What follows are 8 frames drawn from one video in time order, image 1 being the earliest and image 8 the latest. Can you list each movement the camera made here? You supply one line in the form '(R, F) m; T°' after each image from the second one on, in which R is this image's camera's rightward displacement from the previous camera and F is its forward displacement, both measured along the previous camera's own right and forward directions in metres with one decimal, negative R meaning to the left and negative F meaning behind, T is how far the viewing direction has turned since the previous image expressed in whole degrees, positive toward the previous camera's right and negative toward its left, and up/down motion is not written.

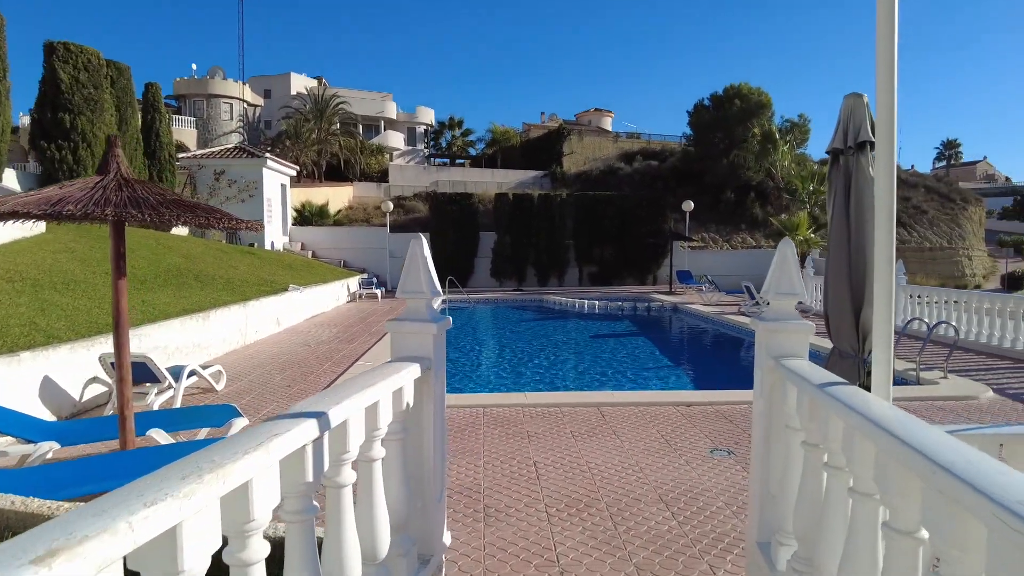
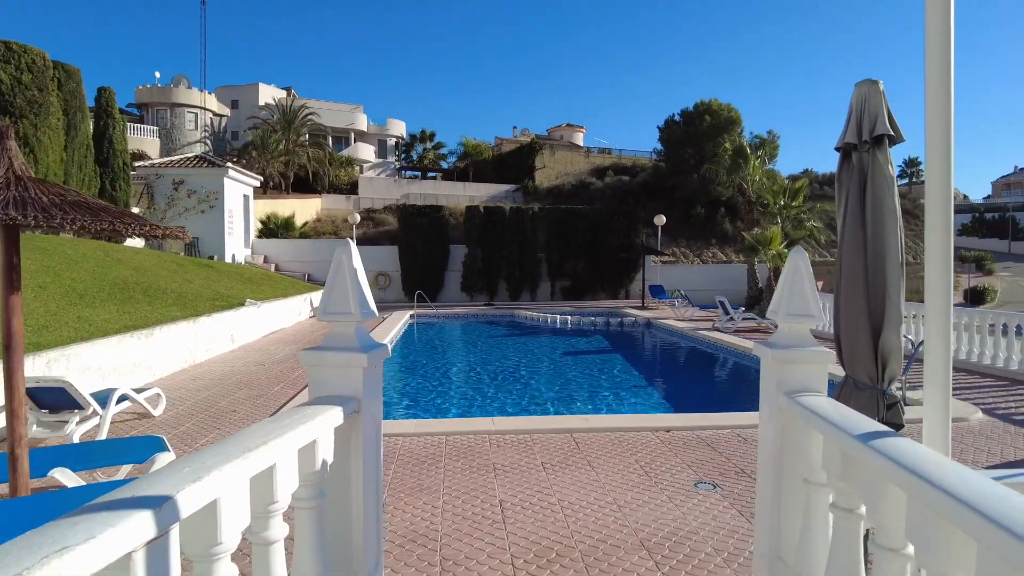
(+0.1, +0.5) m; +3°
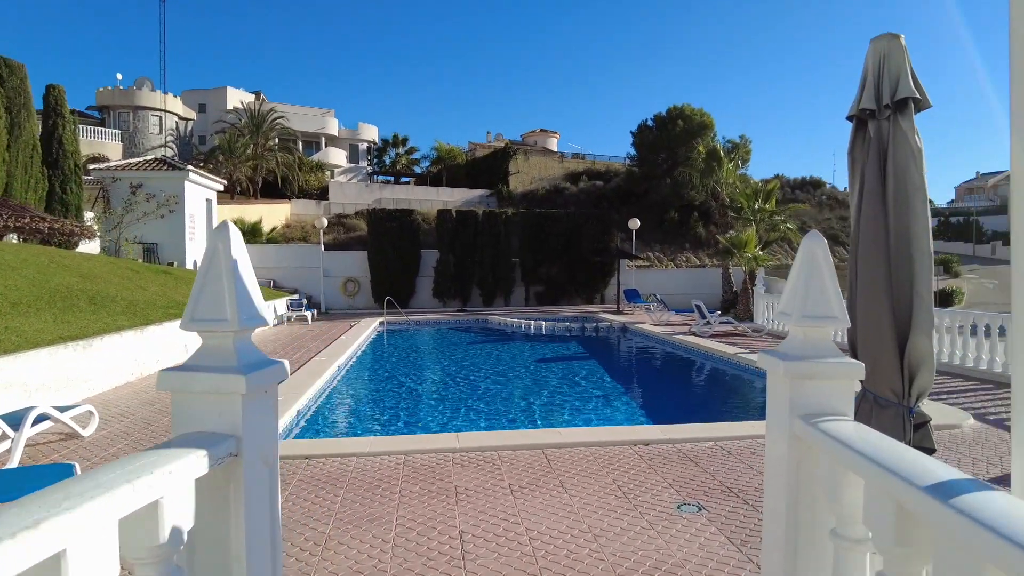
(+0.1, +0.4) m; +2°
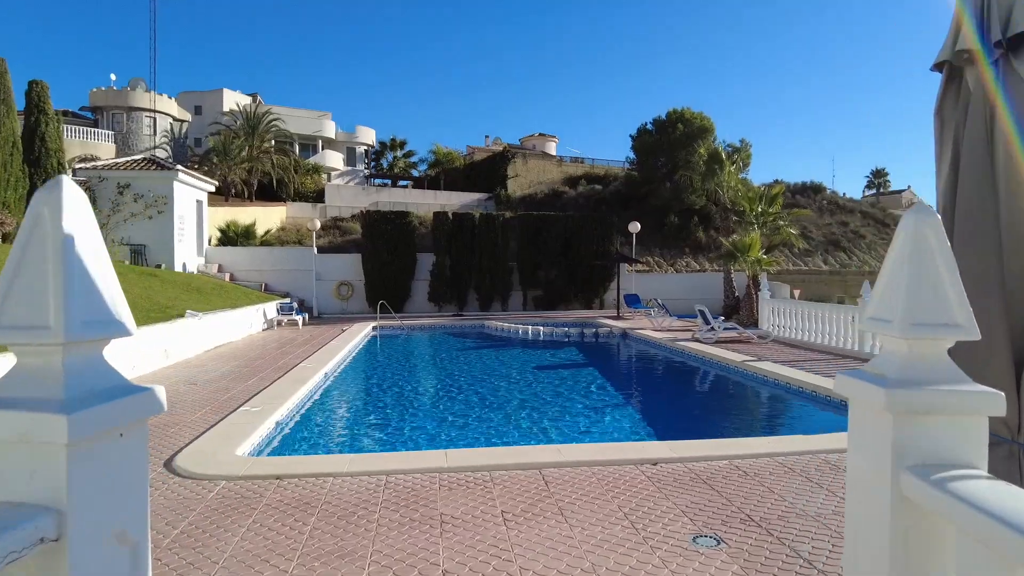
(0.0, +0.5) m; 0°
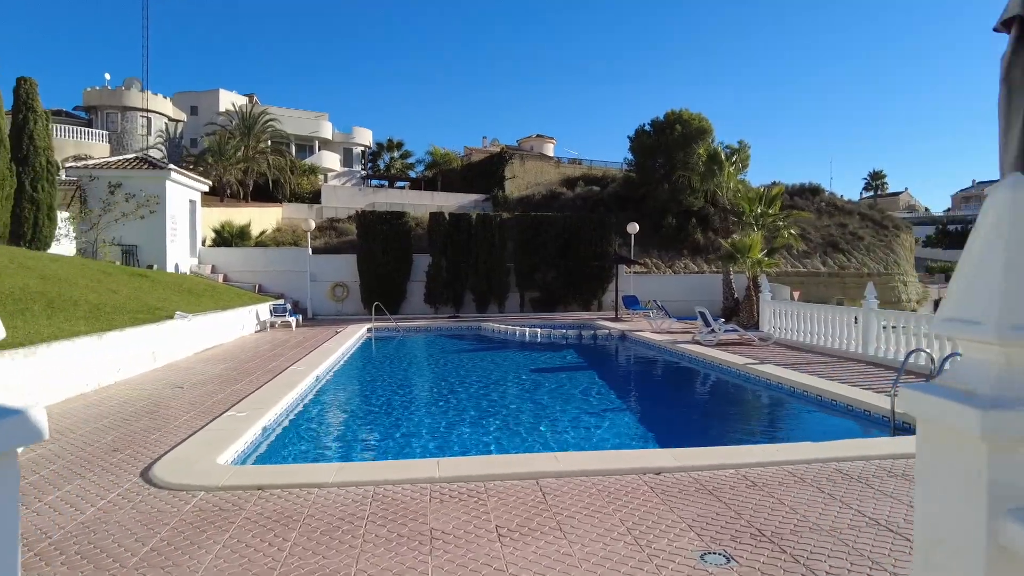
(0.0, +0.2) m; 0°
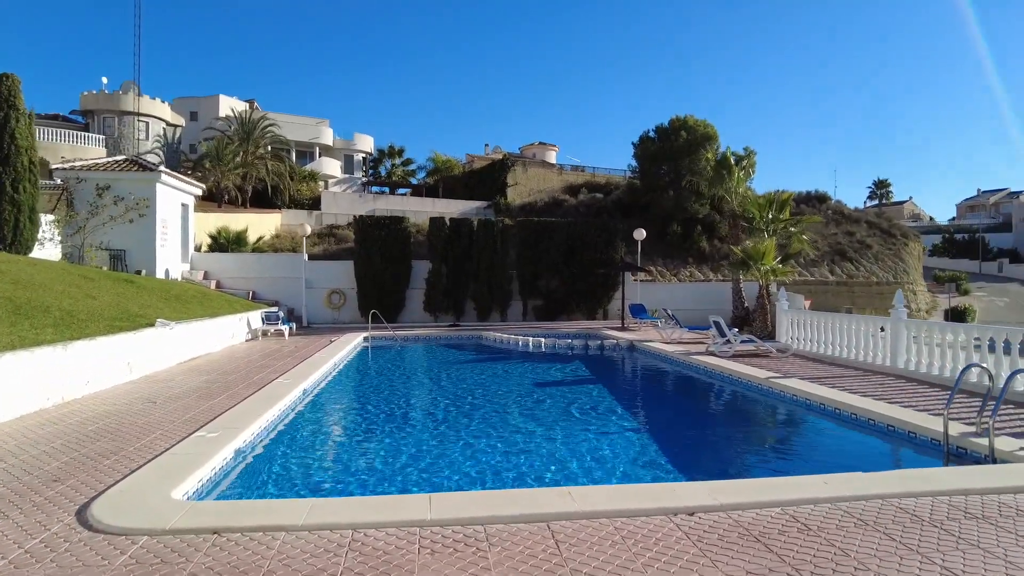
(0.0, +0.7) m; 0°
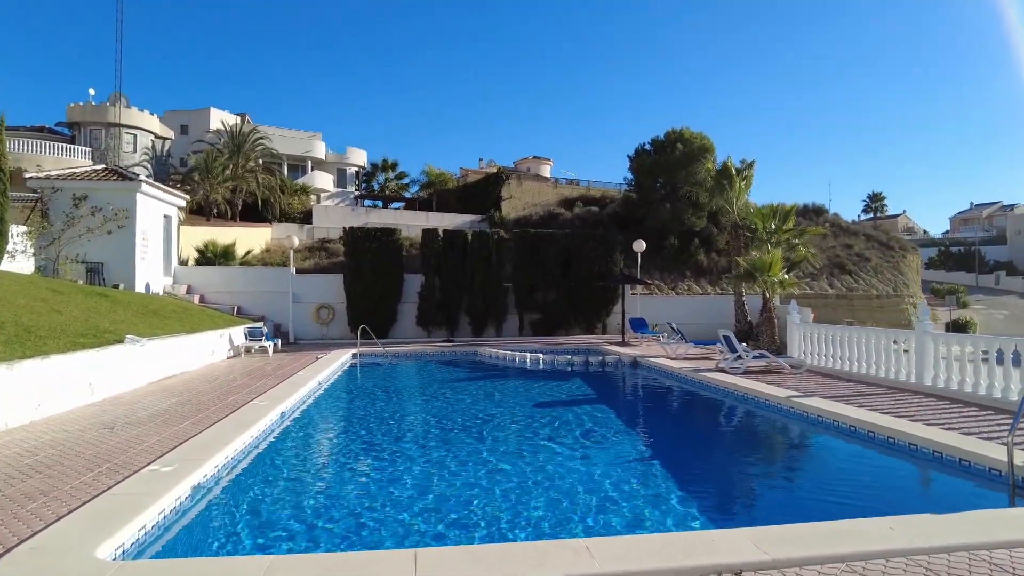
(-0.1, +0.7) m; +1°
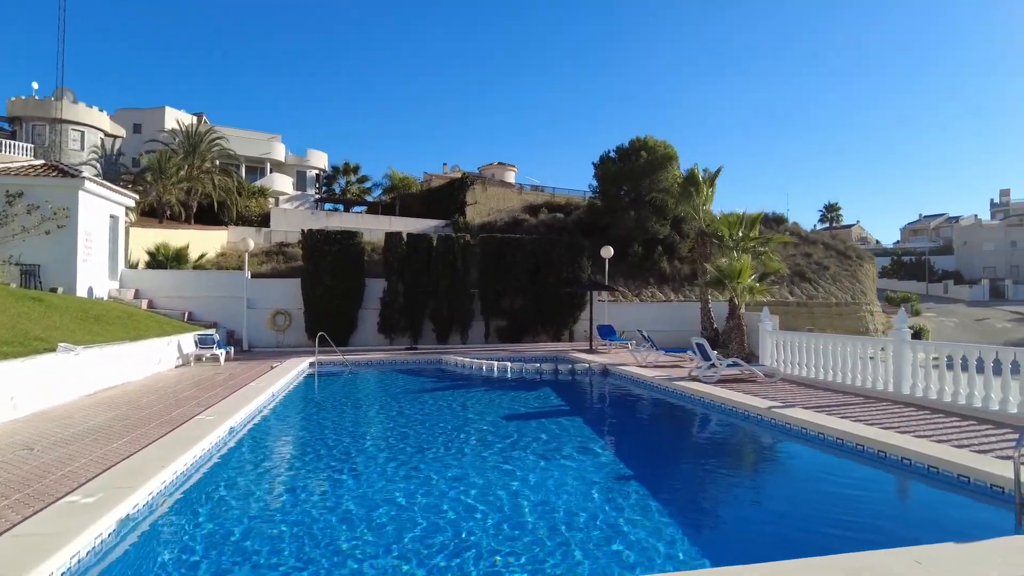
(-0.1, +0.4) m; +3°
